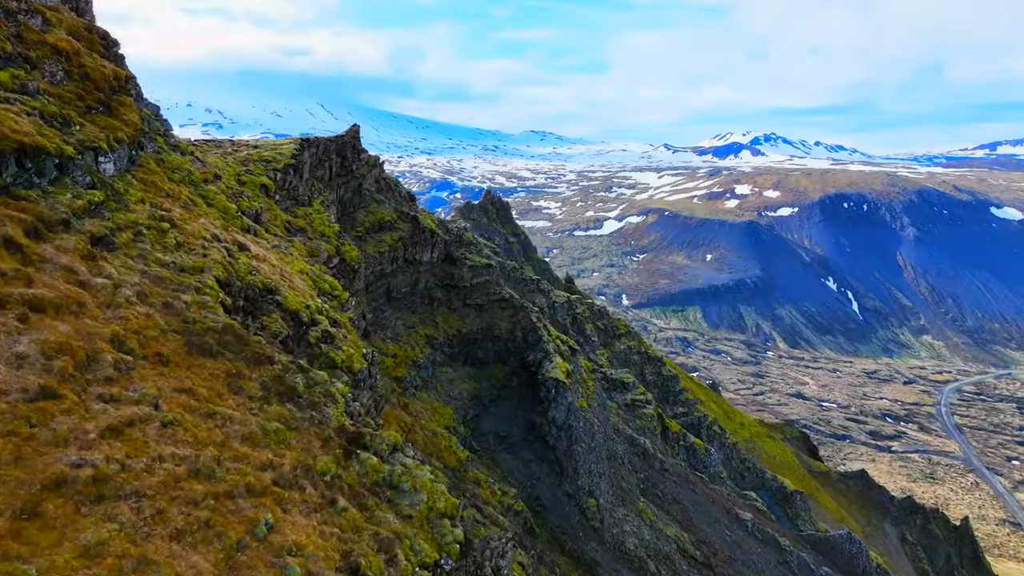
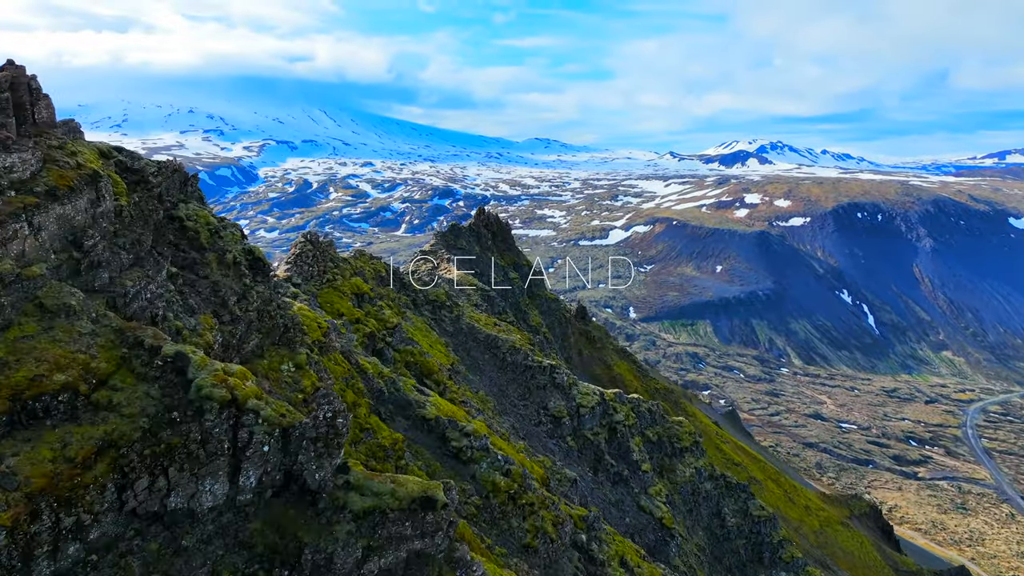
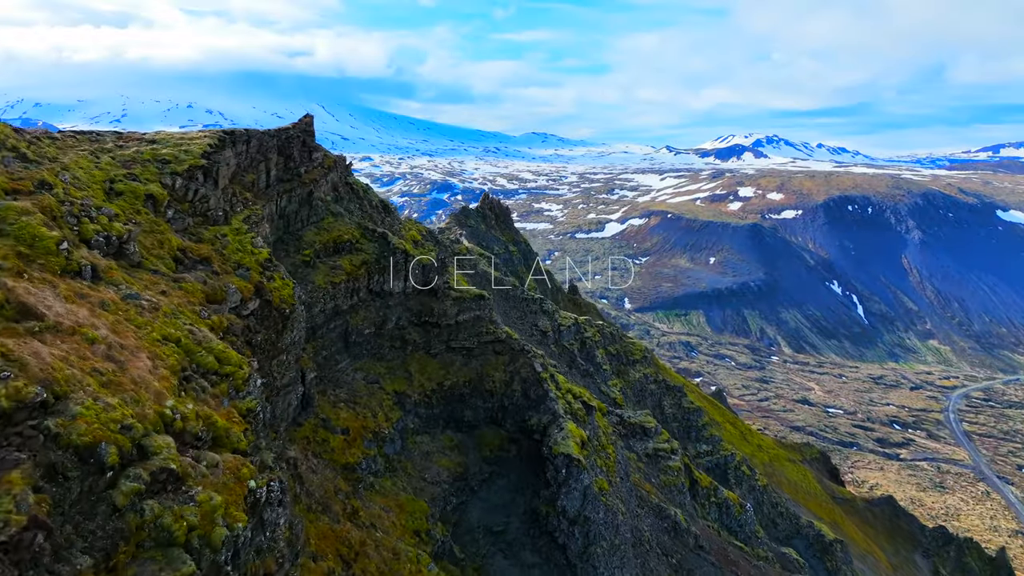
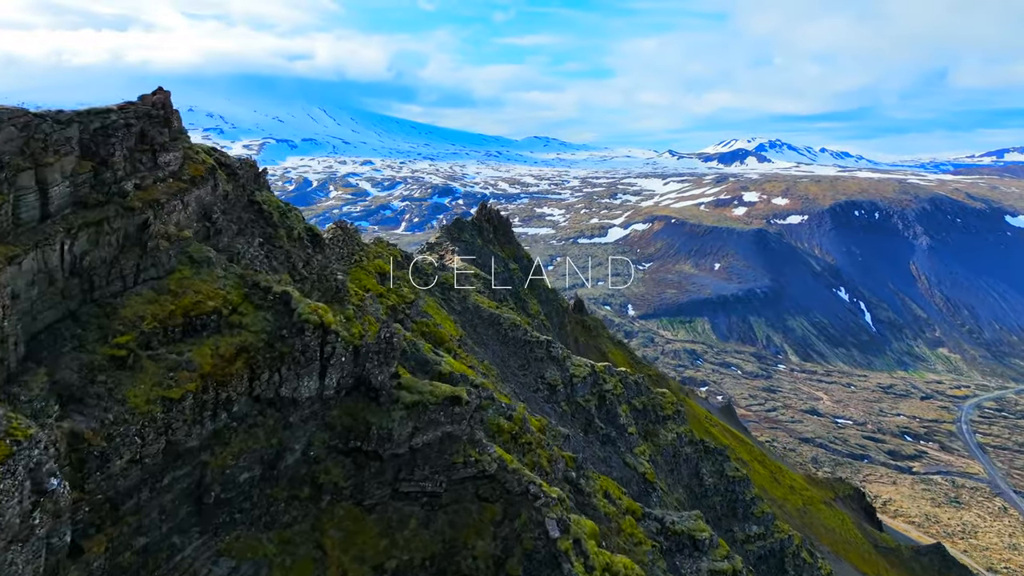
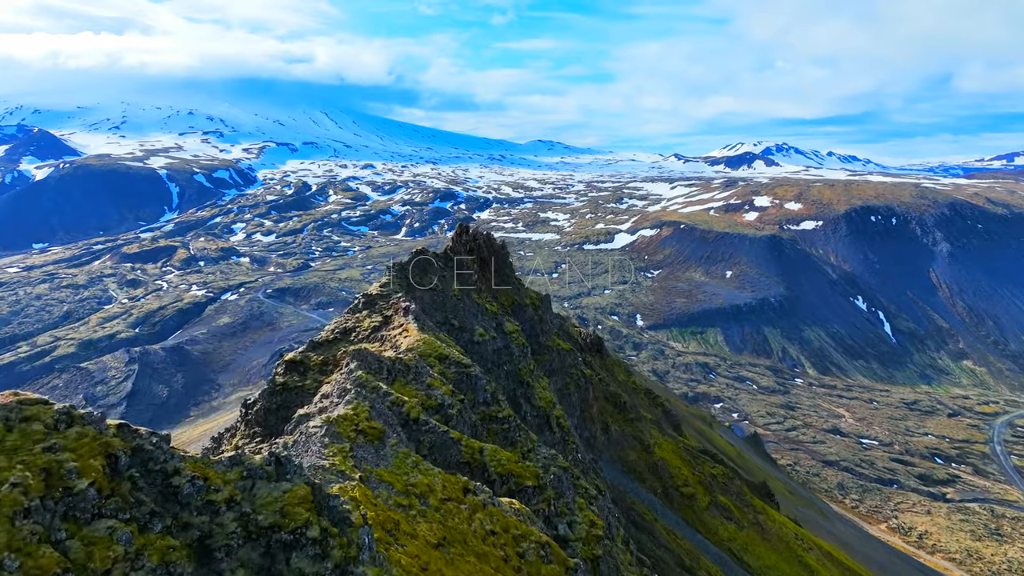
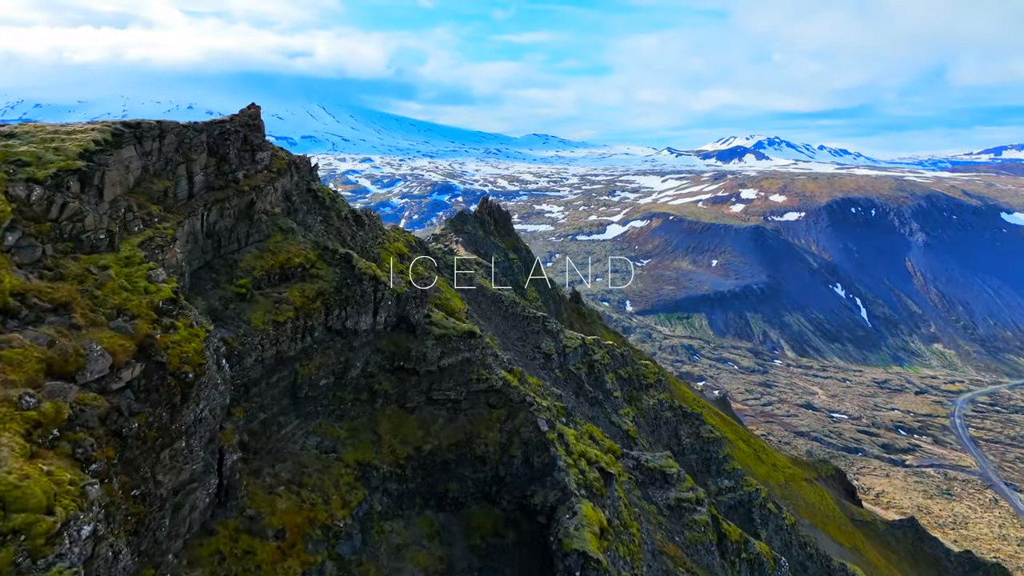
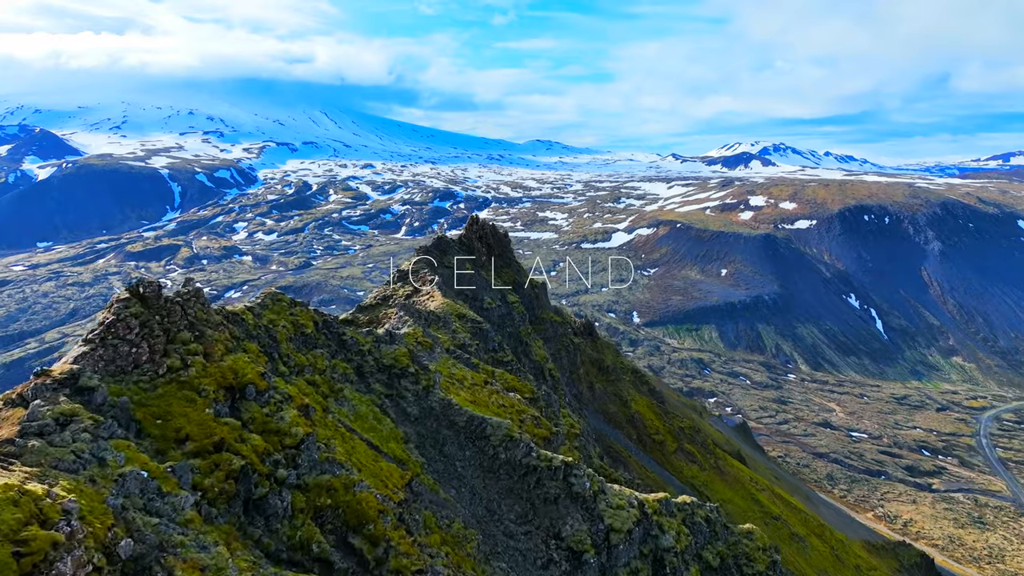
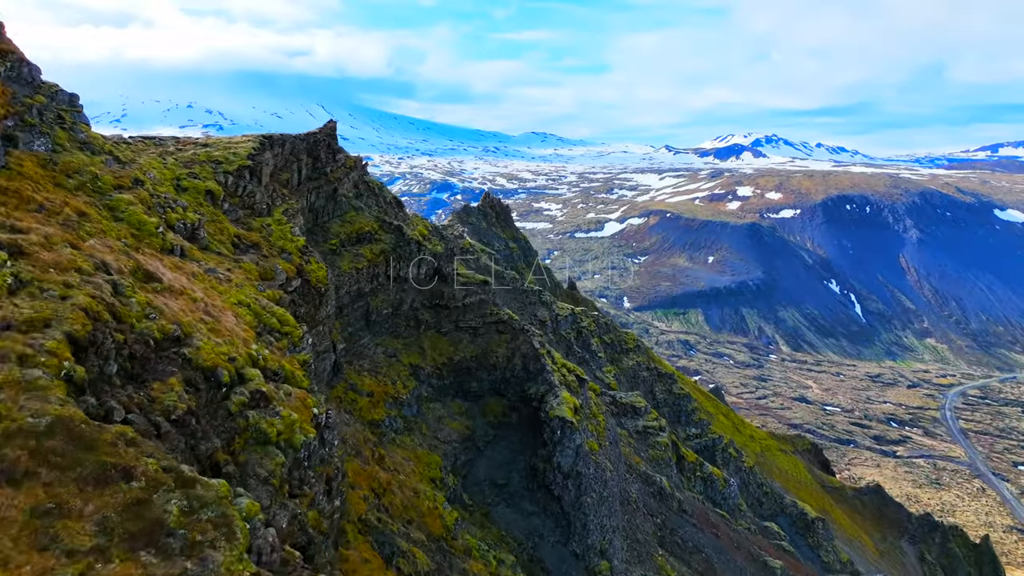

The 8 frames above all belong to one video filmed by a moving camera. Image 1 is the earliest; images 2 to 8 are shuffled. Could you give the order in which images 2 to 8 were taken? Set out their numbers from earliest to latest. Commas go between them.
8, 3, 6, 4, 2, 7, 5
